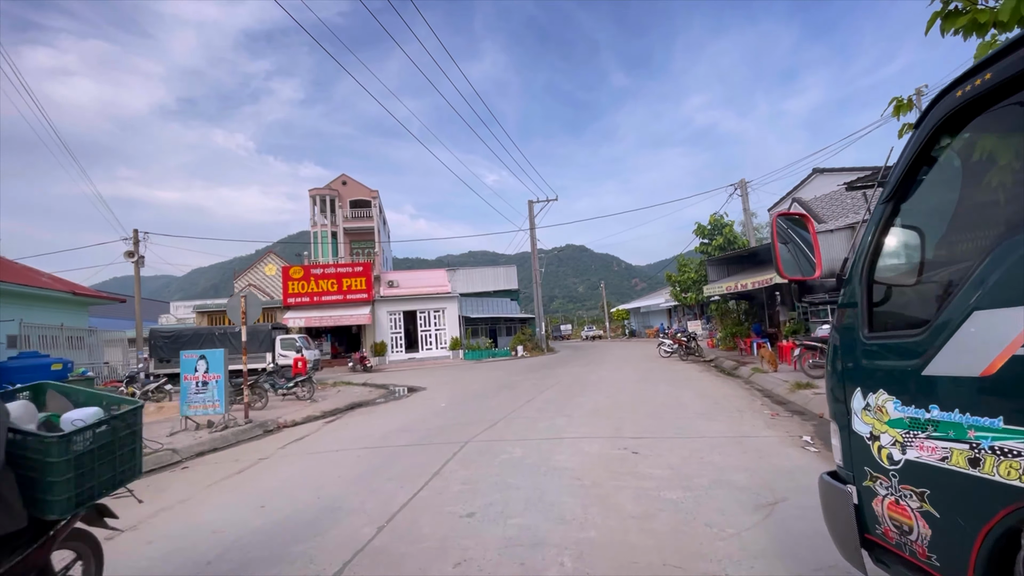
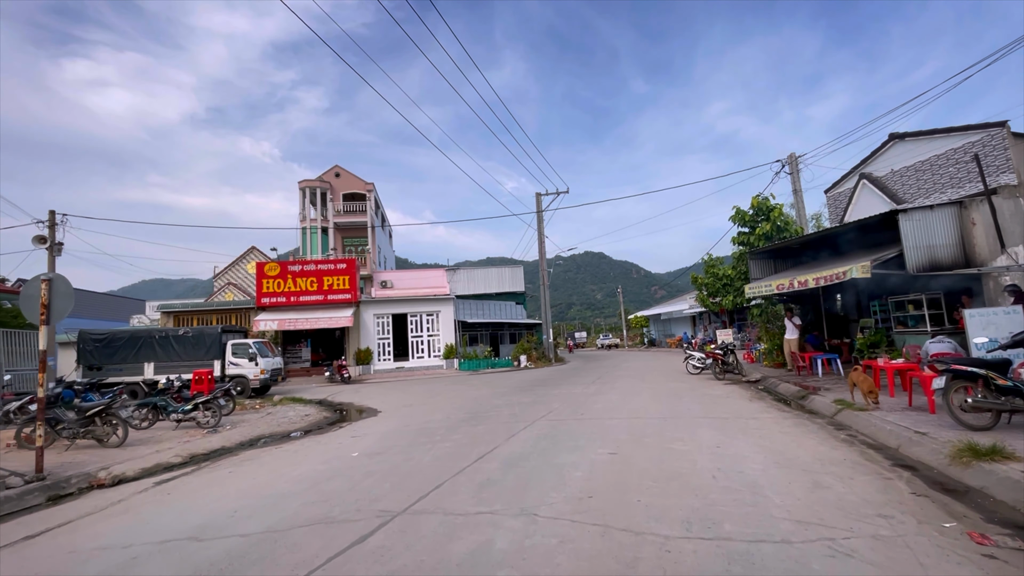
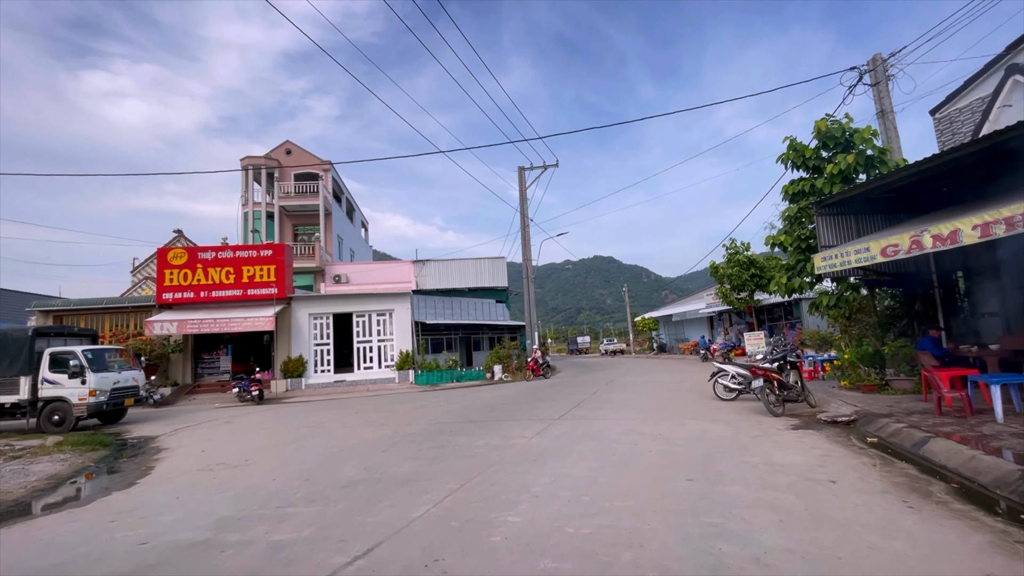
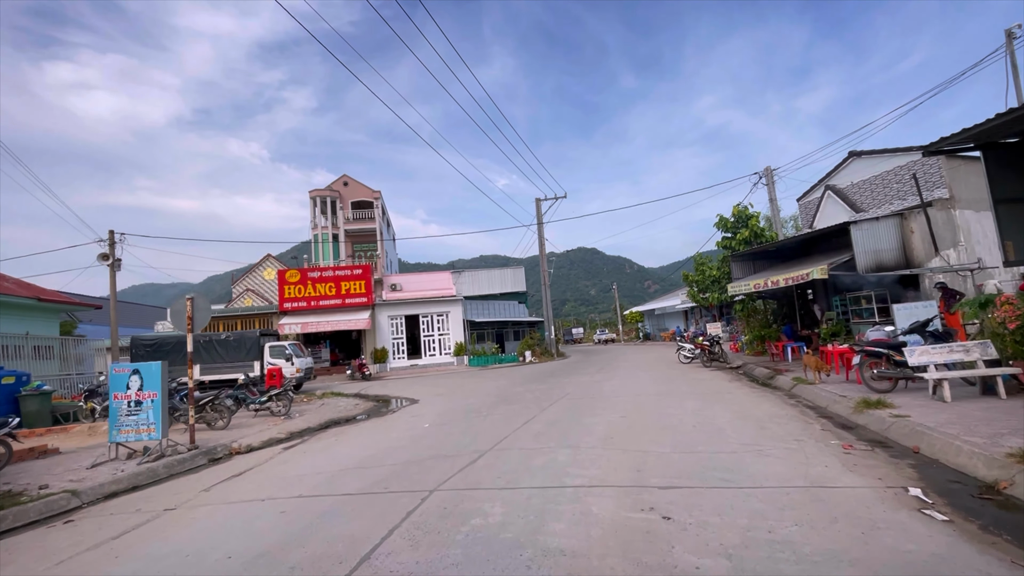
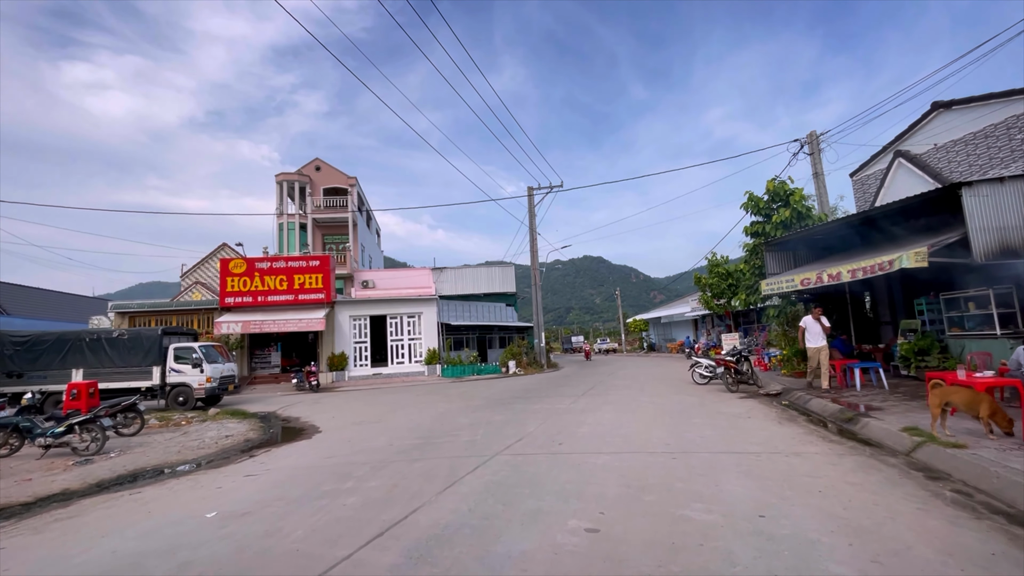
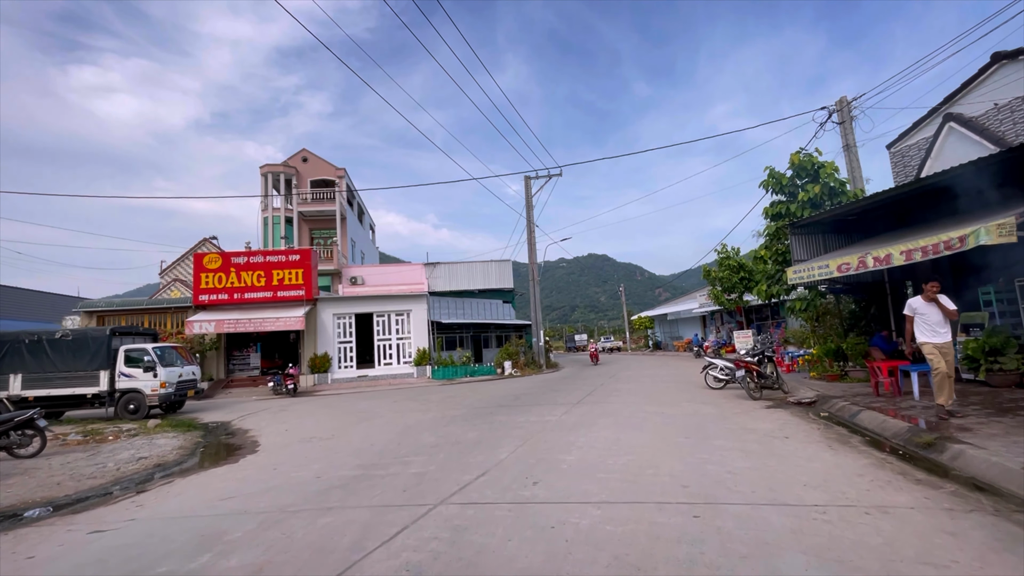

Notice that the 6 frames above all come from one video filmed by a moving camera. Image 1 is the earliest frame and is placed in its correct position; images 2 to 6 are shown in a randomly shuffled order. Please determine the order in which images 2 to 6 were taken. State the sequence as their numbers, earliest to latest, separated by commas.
4, 2, 5, 6, 3
